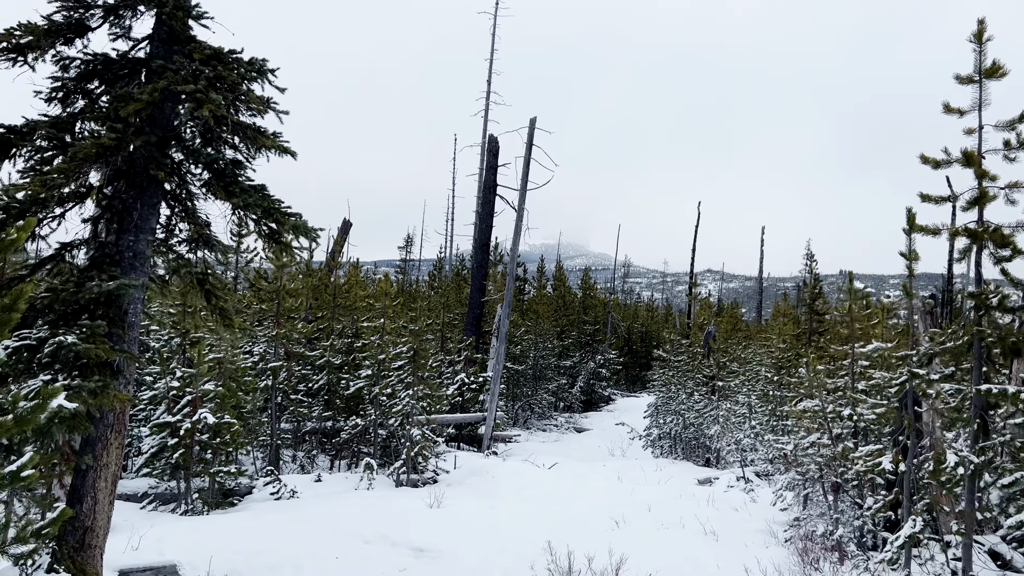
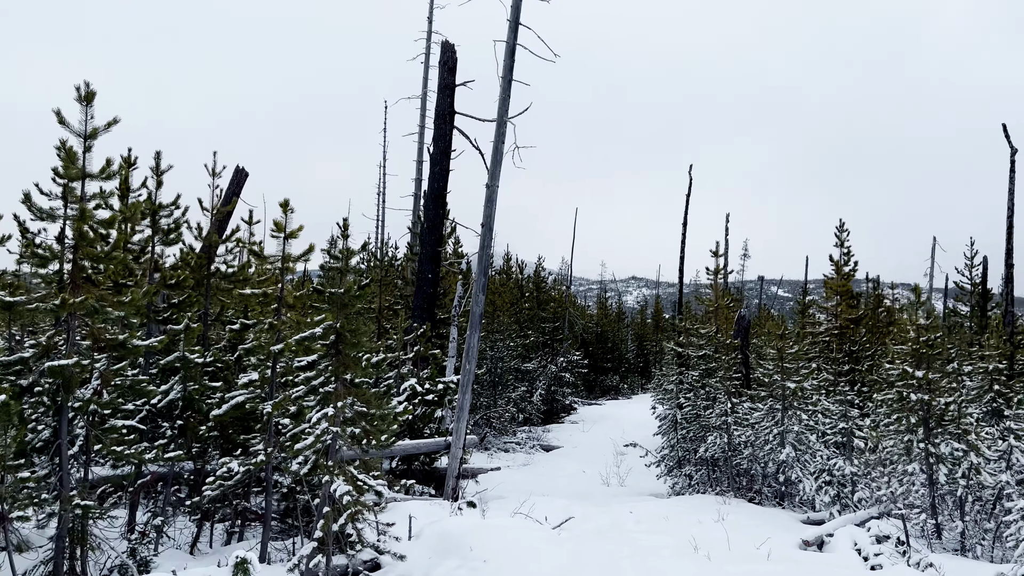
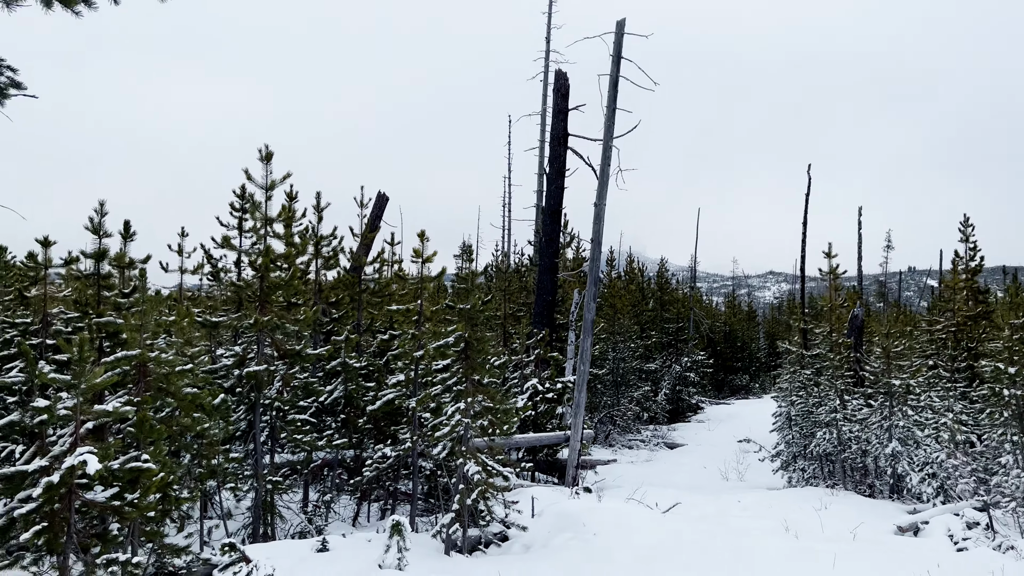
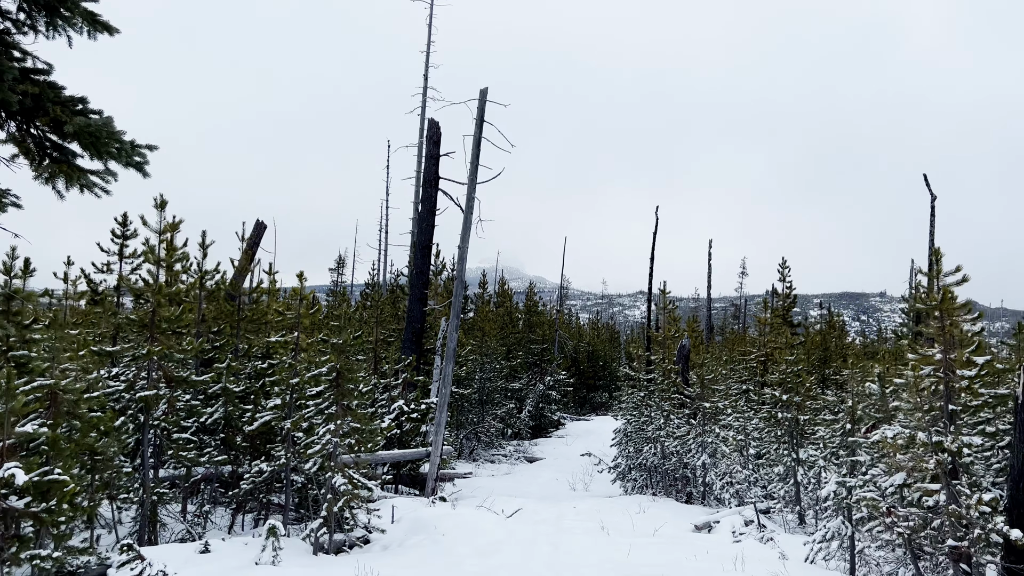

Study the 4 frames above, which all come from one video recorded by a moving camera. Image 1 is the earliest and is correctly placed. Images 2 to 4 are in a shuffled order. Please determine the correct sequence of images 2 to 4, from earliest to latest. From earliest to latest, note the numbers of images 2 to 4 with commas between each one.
4, 3, 2
